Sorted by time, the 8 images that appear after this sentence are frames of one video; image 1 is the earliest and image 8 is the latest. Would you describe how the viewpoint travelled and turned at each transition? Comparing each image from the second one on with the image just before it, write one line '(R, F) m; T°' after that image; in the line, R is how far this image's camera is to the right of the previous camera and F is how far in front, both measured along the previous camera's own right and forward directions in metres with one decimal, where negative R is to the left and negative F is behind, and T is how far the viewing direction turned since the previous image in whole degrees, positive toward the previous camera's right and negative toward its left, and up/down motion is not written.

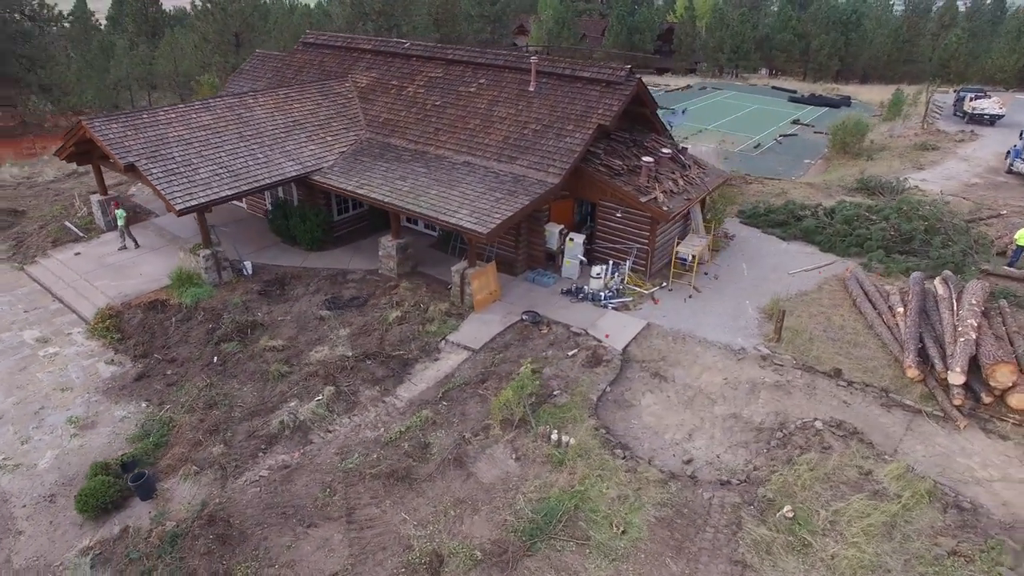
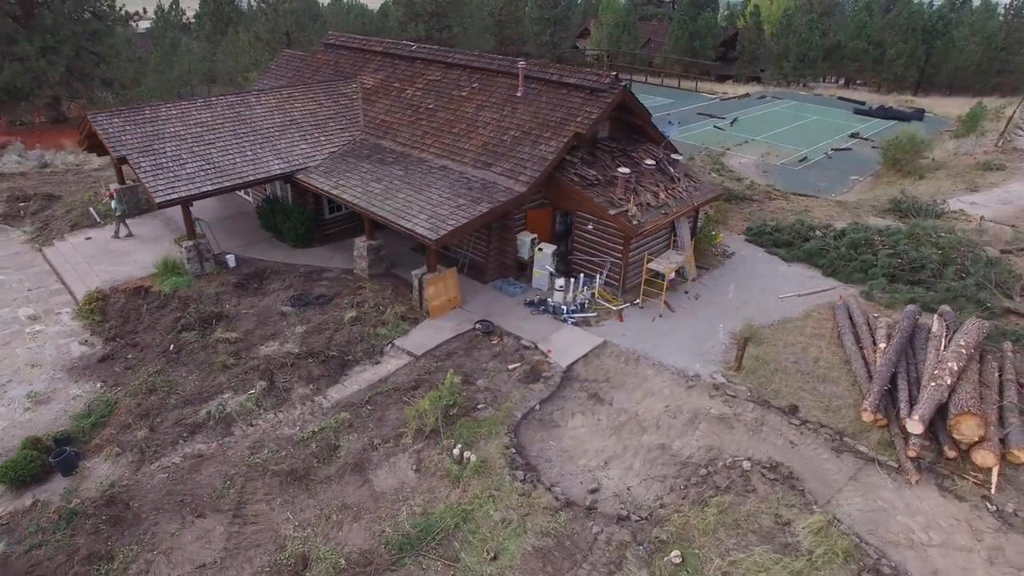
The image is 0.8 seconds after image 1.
(+2.5, +0.4) m; -7°
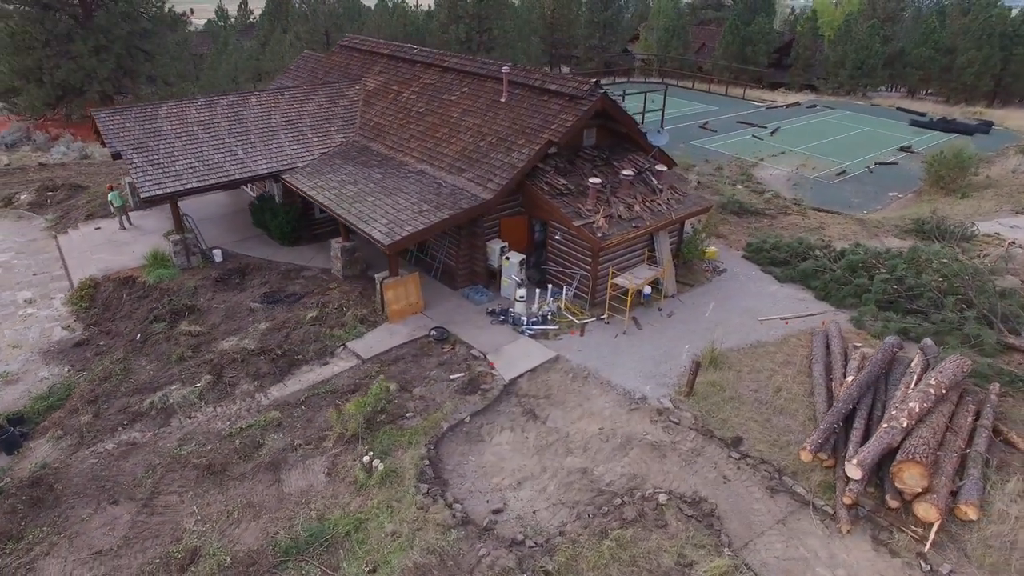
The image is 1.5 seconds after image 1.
(+2.2, +0.3) m; -5°
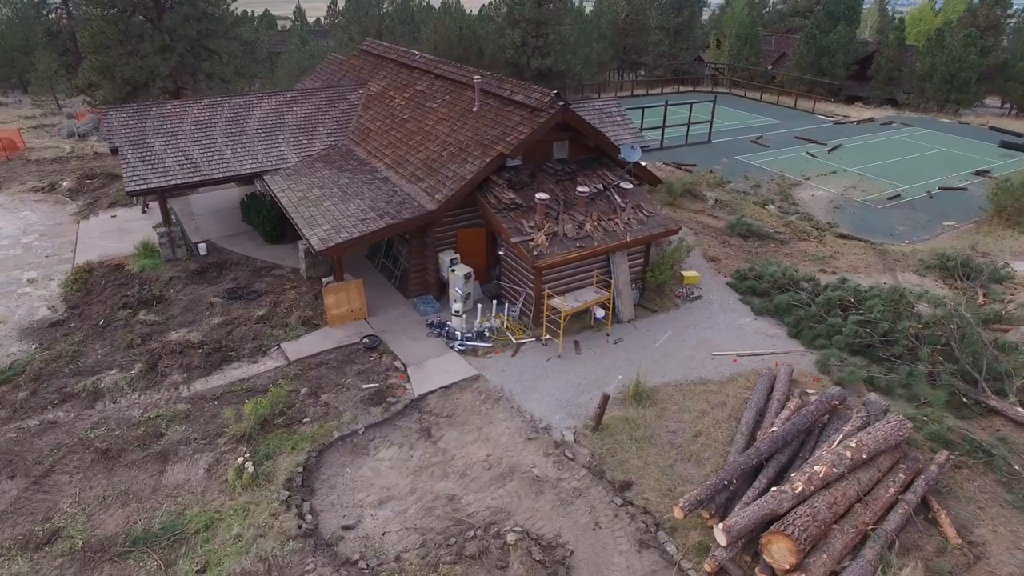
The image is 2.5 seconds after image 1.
(+3.2, +0.5) m; -8°
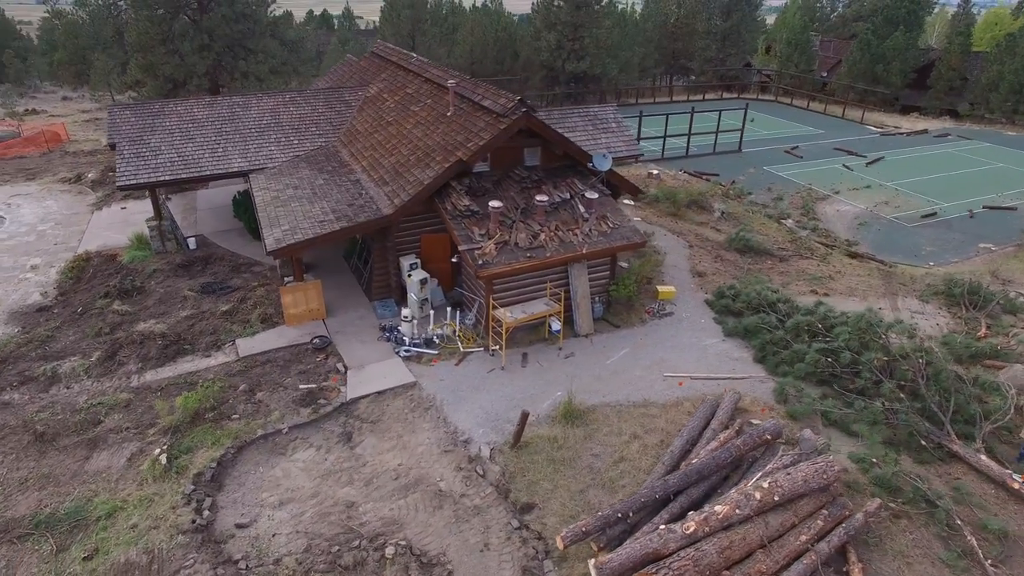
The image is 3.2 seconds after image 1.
(+2.3, +0.3) m; -5°
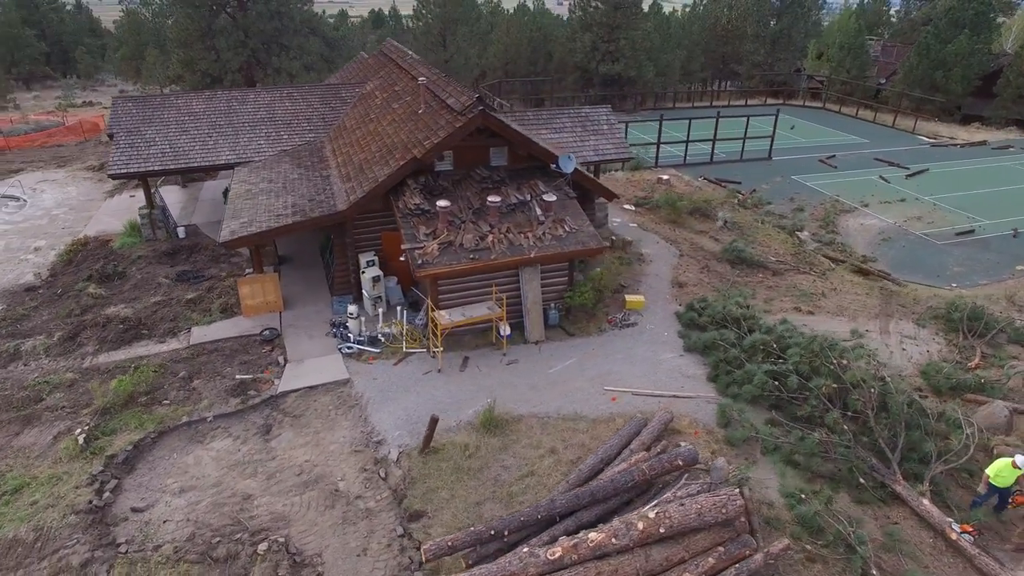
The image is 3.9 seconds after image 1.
(+2.4, +0.4) m; -5°
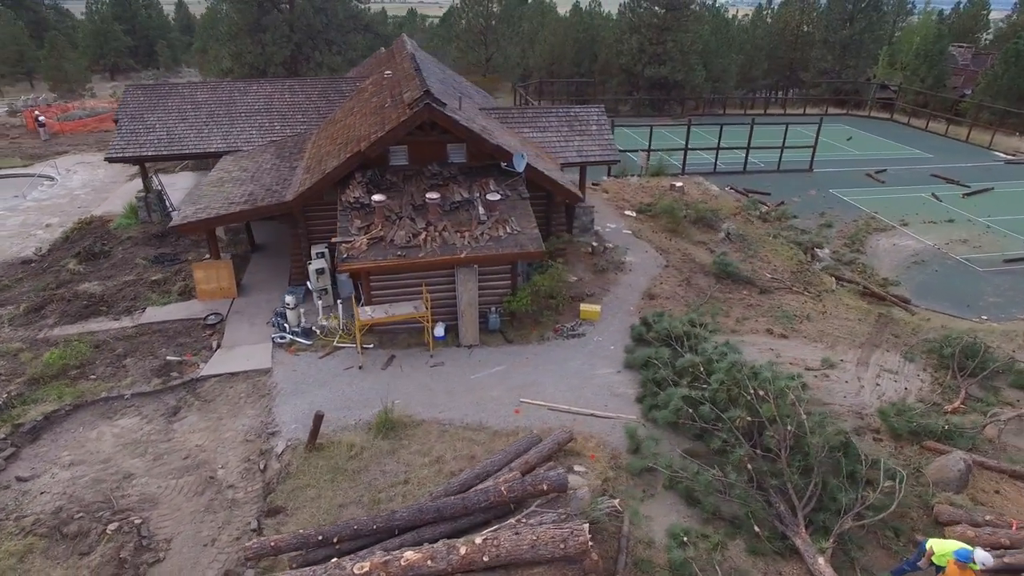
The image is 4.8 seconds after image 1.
(+2.9, +0.7) m; -7°
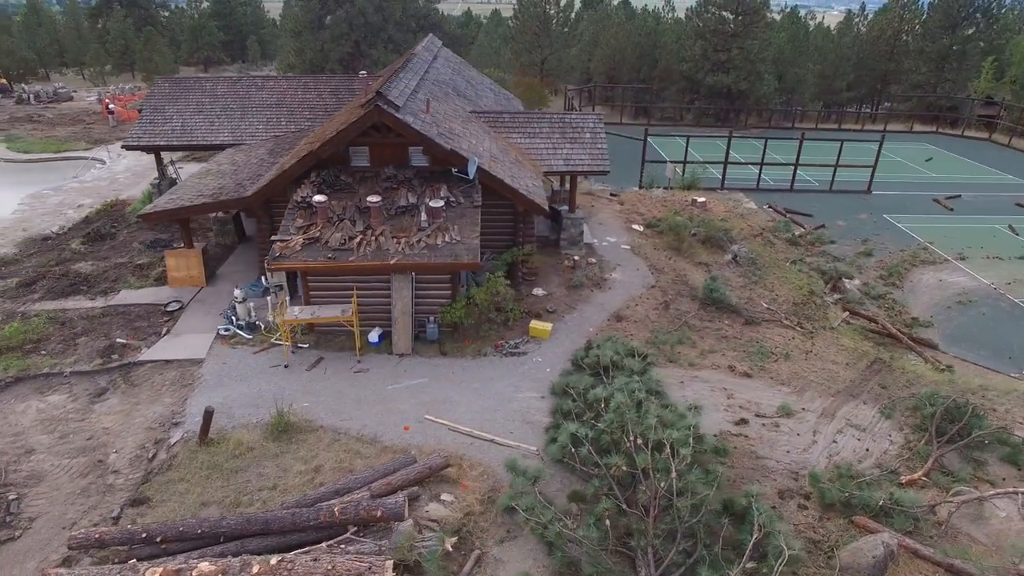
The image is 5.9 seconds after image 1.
(+3.1, +0.8) m; -8°
